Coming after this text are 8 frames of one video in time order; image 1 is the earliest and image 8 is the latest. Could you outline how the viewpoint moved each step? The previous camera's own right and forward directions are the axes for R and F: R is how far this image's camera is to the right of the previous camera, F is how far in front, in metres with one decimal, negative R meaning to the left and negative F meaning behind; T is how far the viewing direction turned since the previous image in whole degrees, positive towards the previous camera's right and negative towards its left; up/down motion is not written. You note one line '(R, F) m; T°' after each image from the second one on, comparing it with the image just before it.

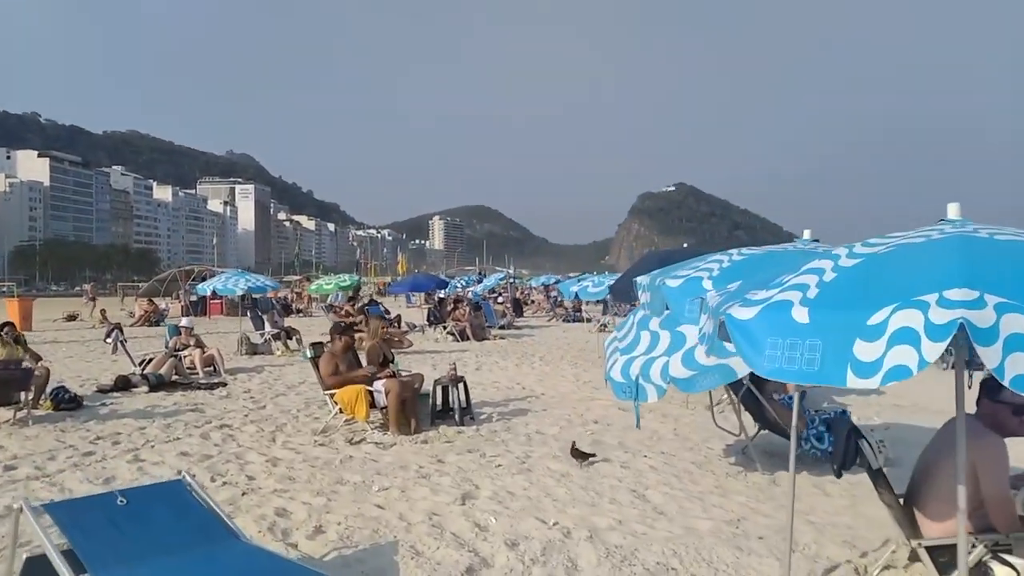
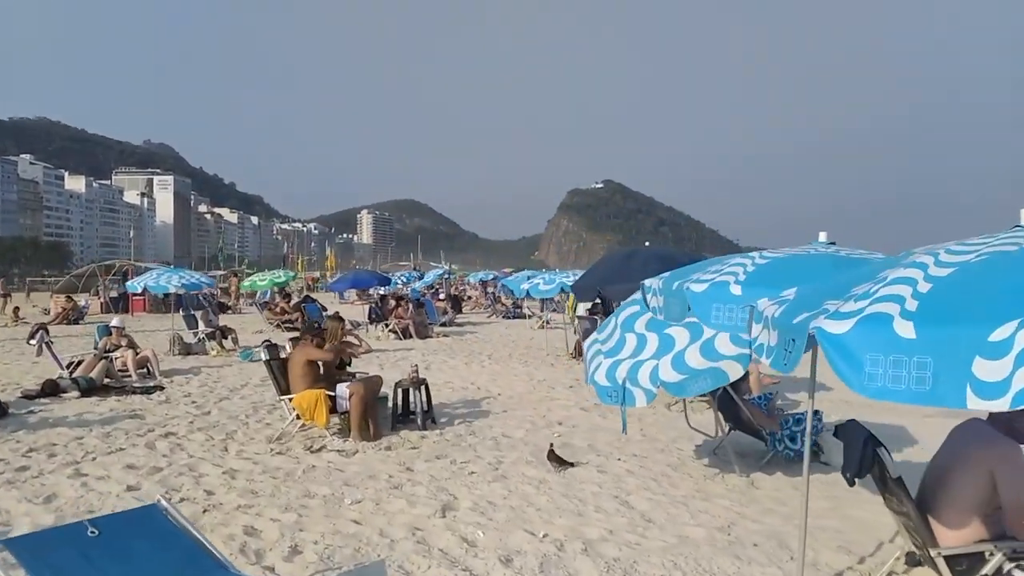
(-0.3, +0.2) m; +5°
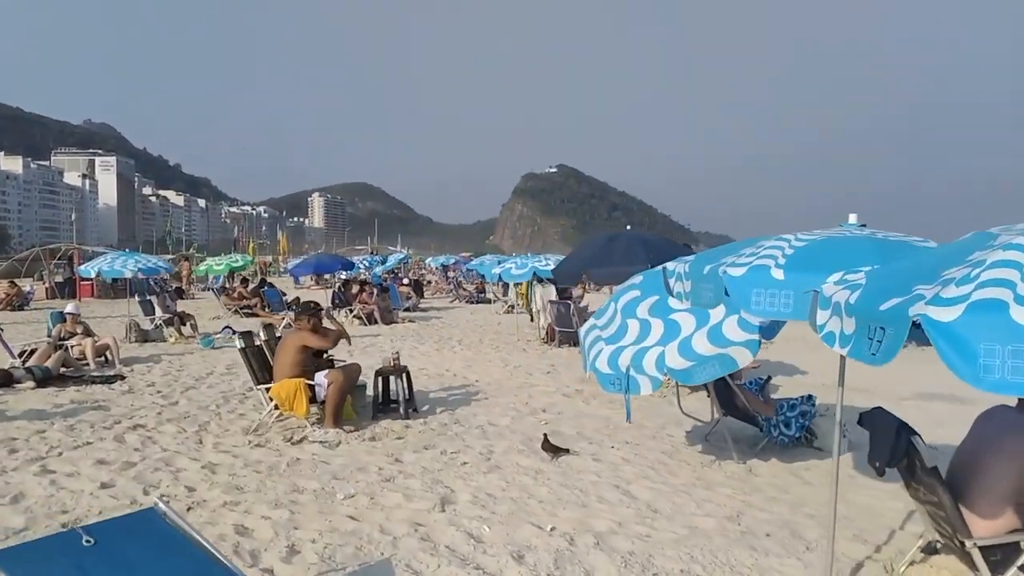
(-0.3, +0.2) m; +3°
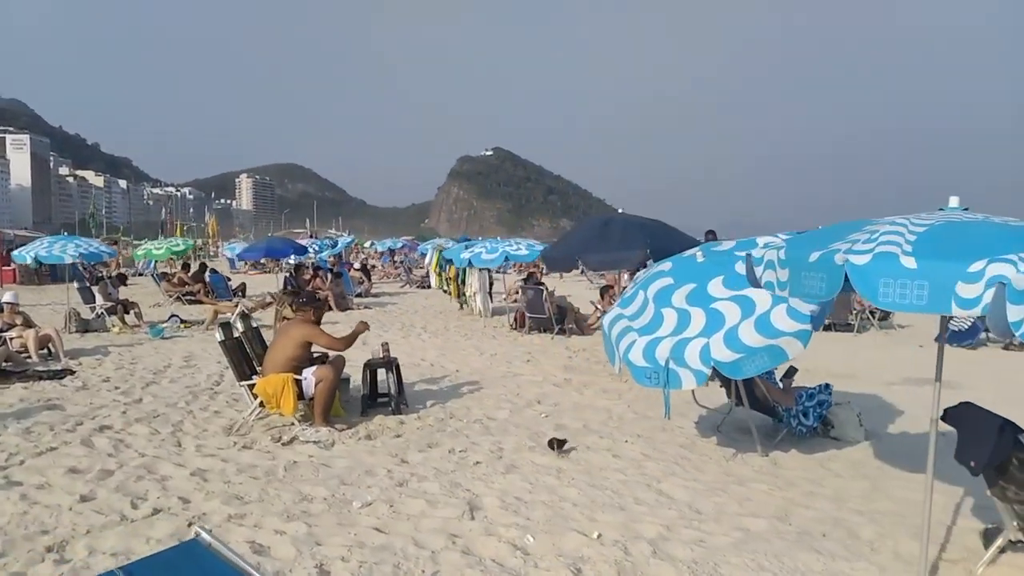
(-0.5, +0.4) m; +5°
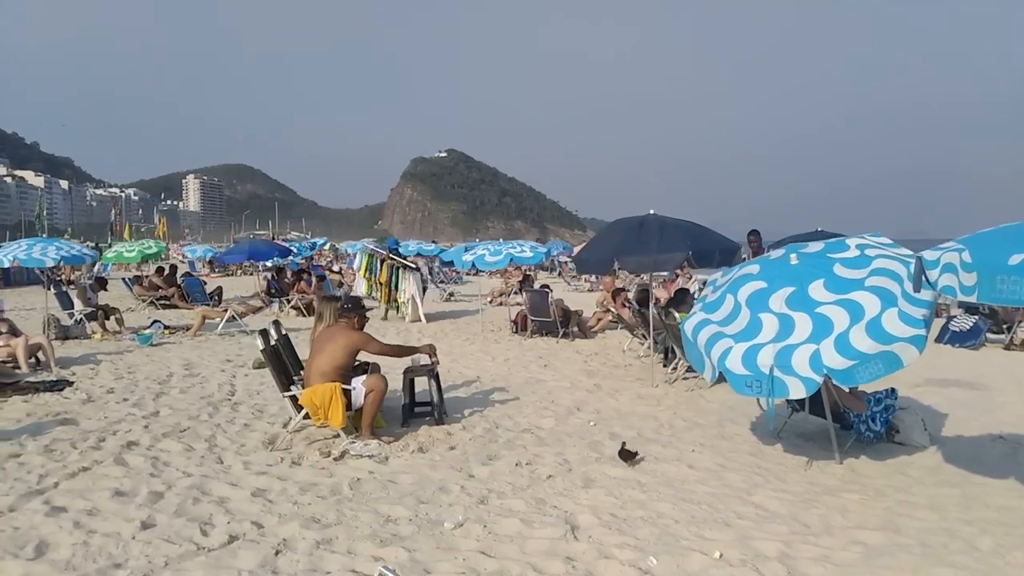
(-0.7, +0.3) m; +3°
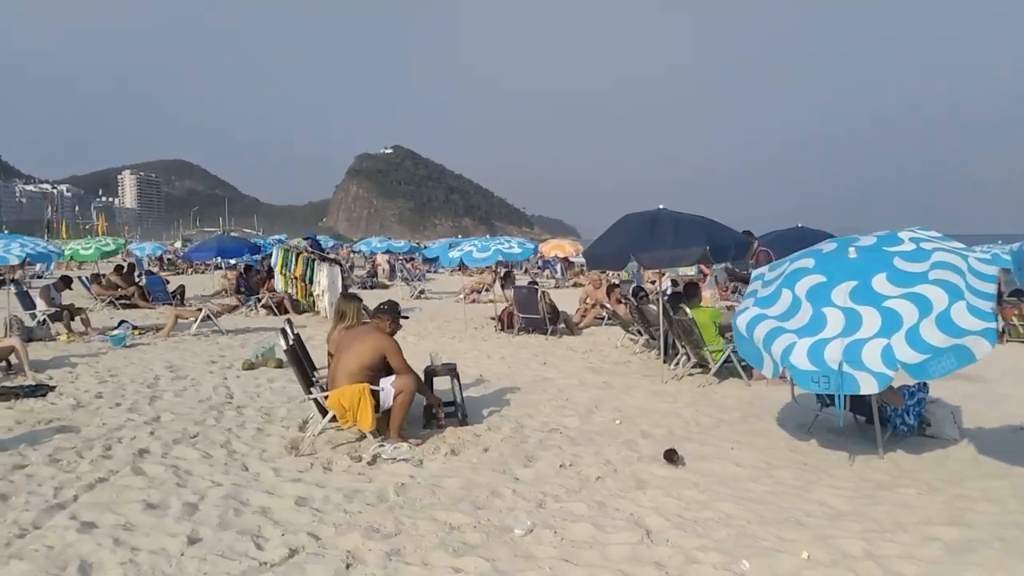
(-0.6, +0.2) m; +4°
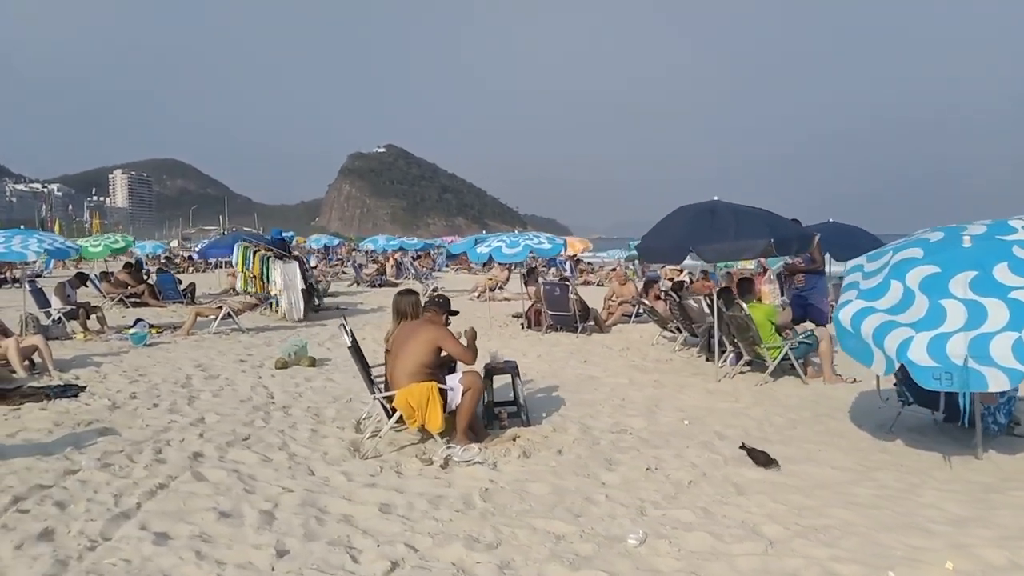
(-0.5, +0.3) m; +1°
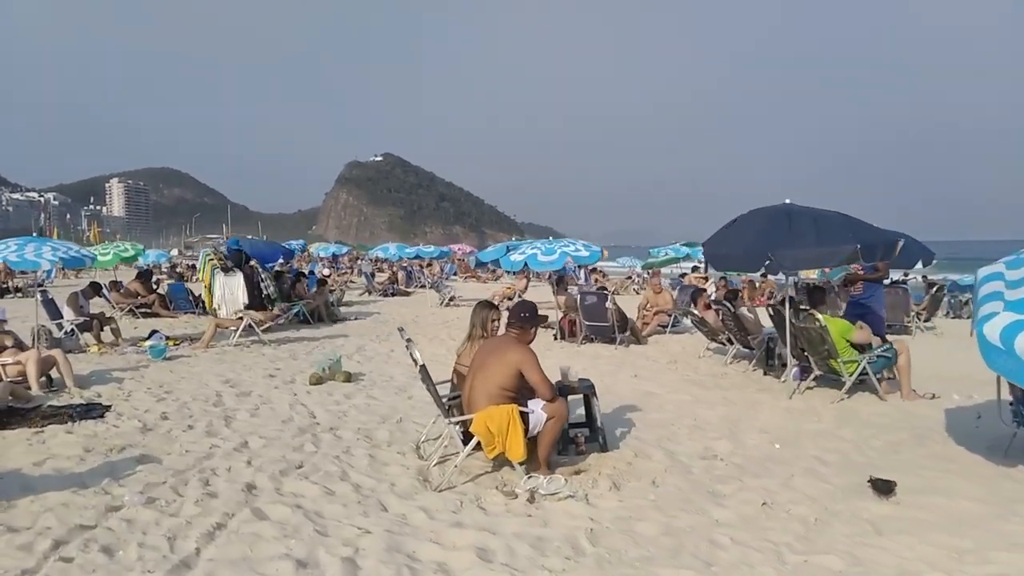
(-0.5, +0.5) m; 0°
